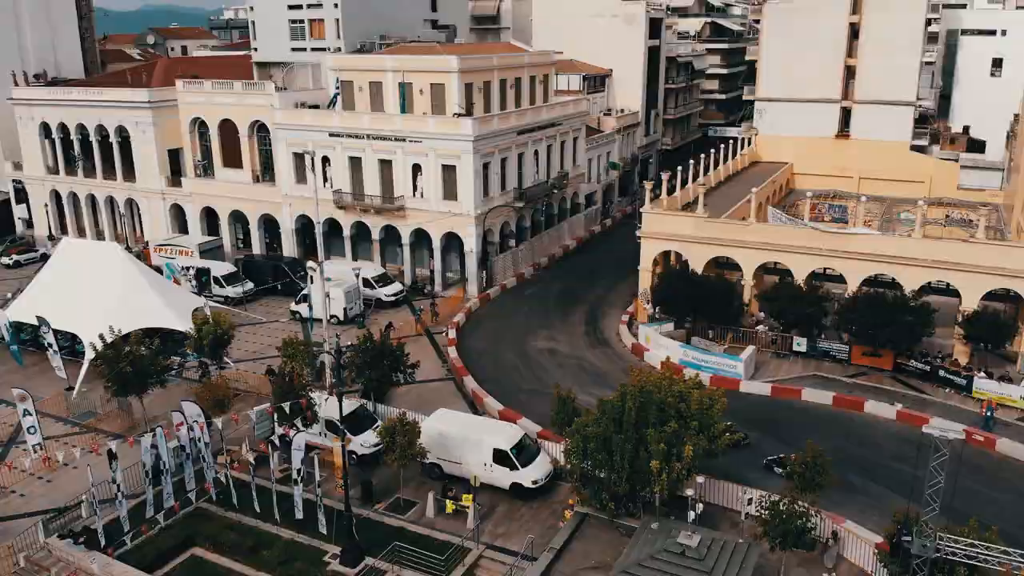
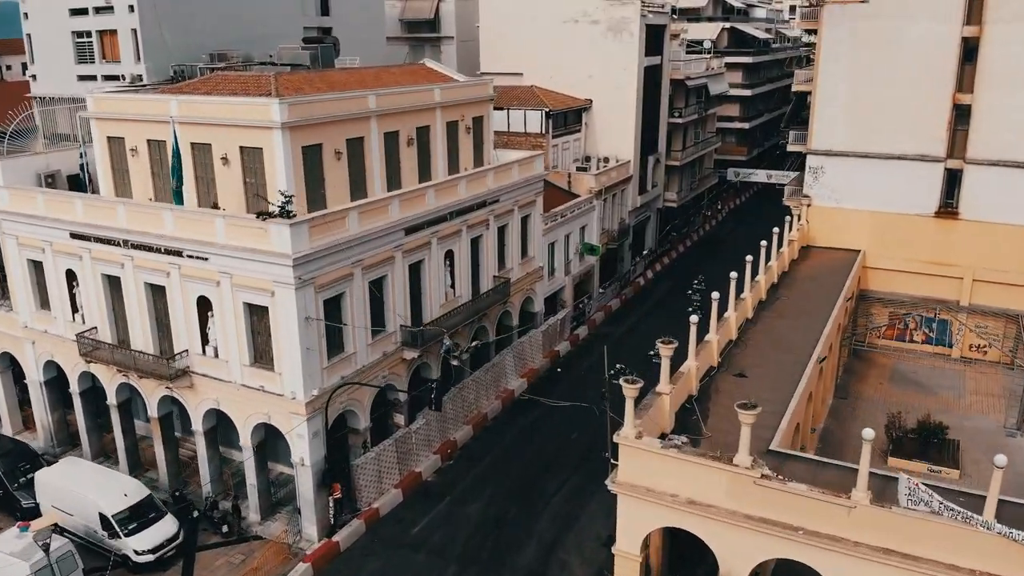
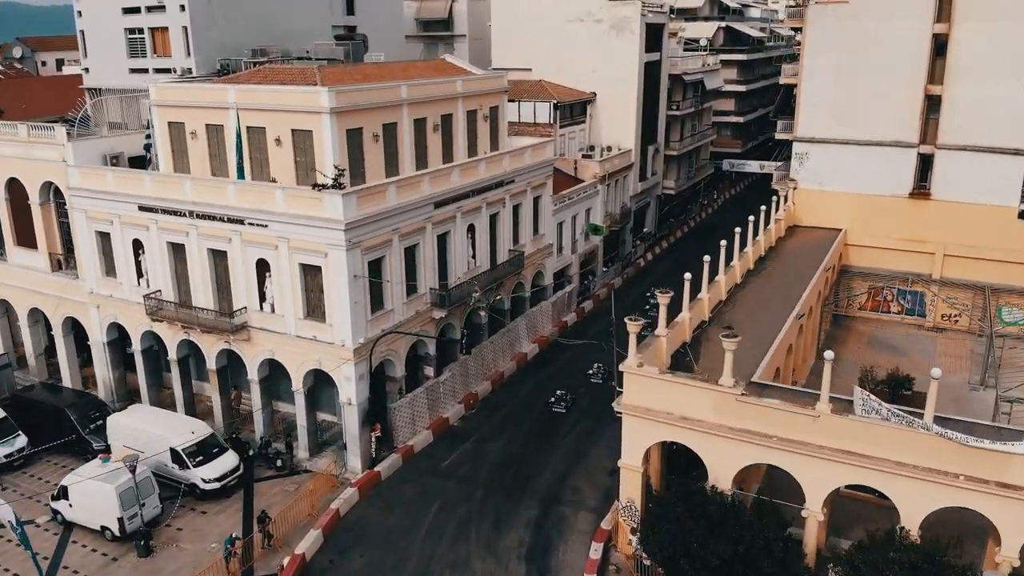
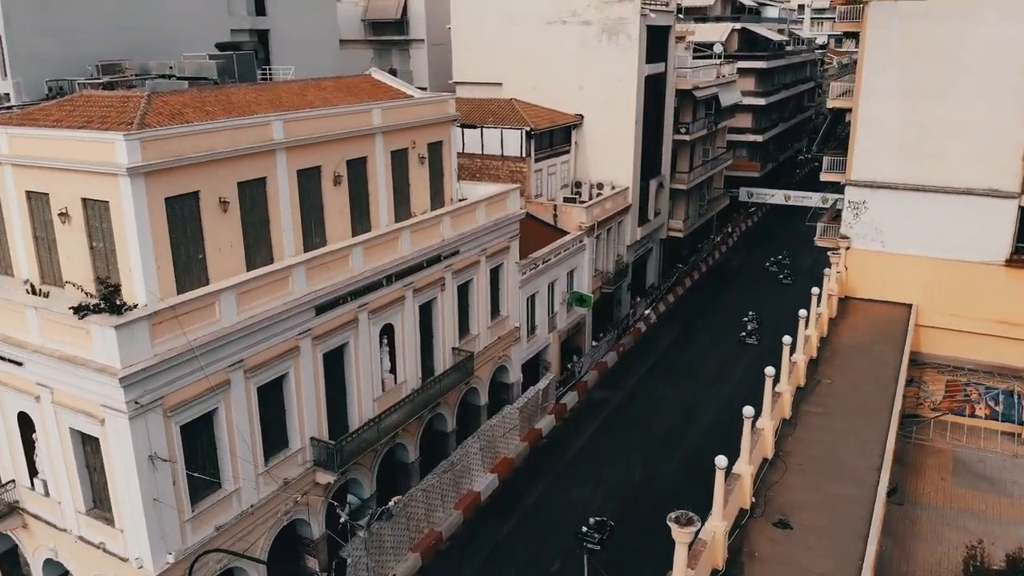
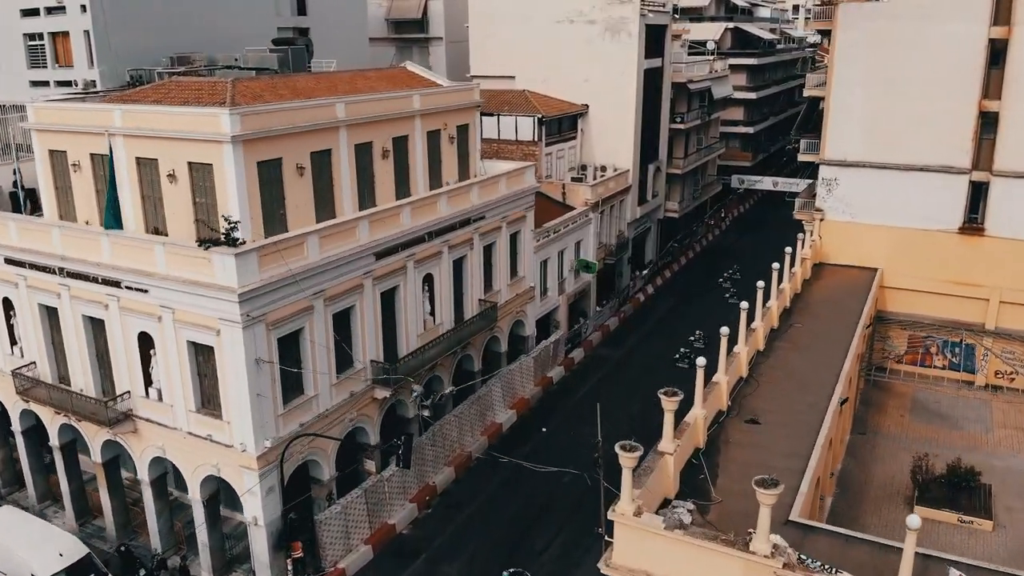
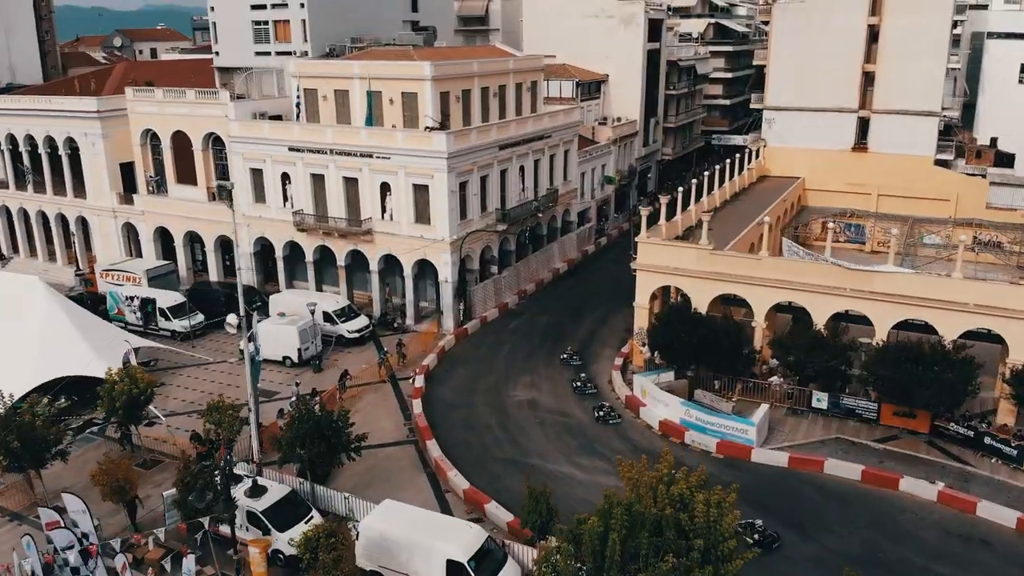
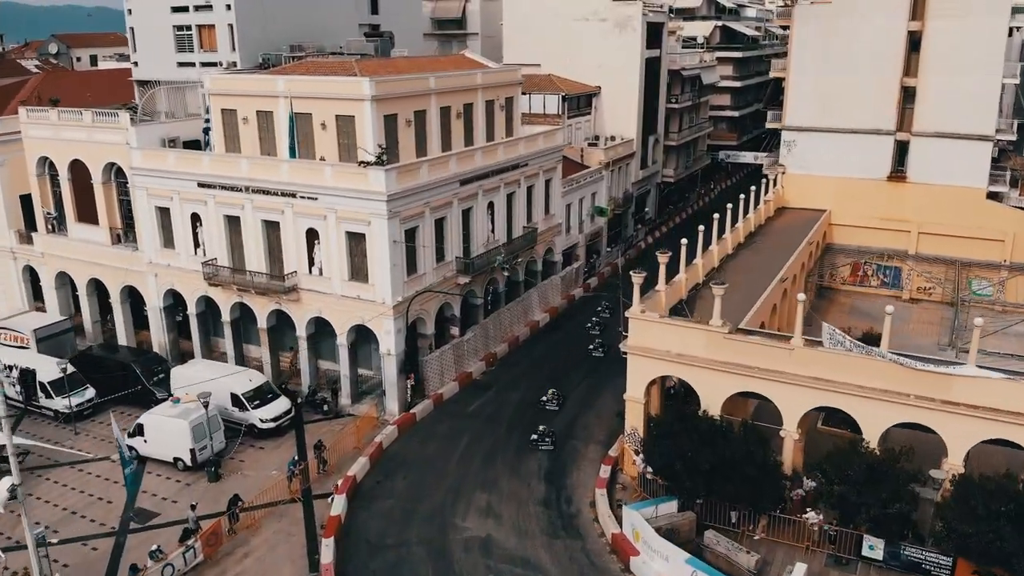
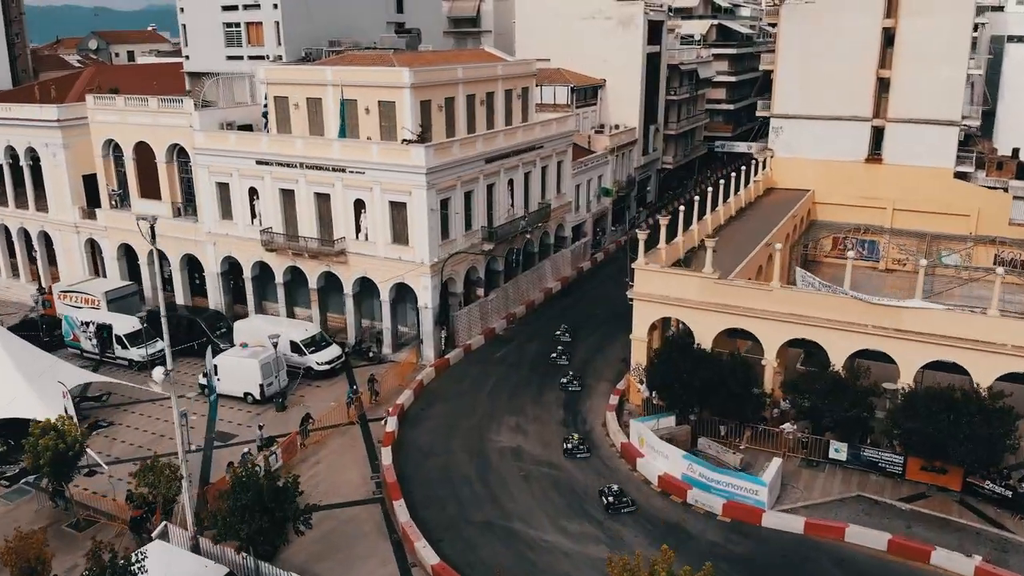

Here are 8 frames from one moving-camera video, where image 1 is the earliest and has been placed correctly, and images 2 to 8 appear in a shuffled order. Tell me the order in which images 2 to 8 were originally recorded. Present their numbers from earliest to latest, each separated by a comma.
6, 8, 7, 3, 2, 5, 4
